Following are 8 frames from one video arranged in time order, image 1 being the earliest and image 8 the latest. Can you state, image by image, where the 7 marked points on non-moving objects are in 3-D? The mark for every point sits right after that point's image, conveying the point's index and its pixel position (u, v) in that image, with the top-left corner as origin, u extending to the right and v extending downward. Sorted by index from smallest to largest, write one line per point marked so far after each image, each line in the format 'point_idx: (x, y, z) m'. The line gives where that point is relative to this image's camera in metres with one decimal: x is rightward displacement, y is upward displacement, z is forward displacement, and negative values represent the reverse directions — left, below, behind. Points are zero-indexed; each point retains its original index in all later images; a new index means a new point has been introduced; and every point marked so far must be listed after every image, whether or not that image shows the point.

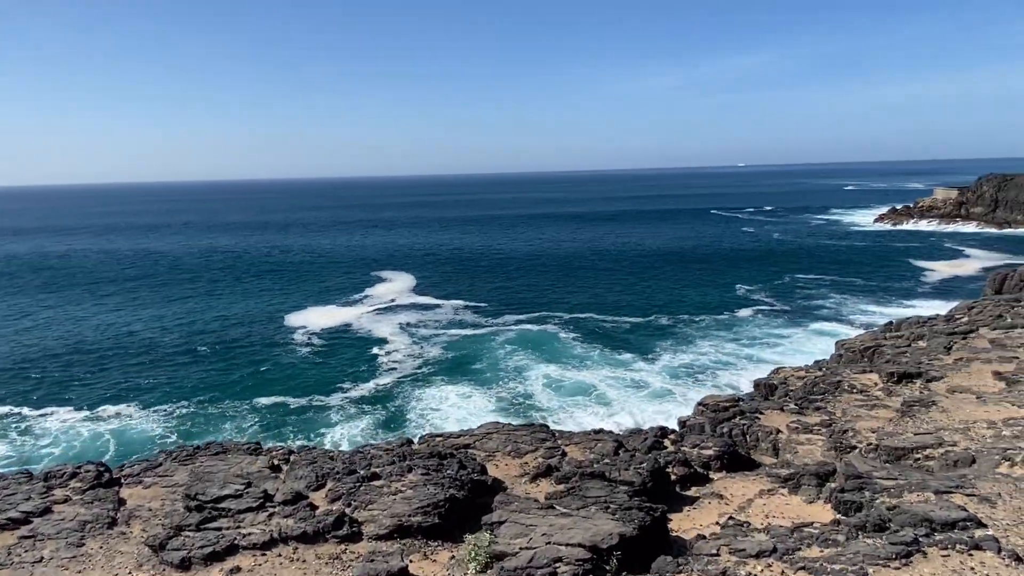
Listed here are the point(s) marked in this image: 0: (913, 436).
0: (+7.6, -2.8, +12.3) m
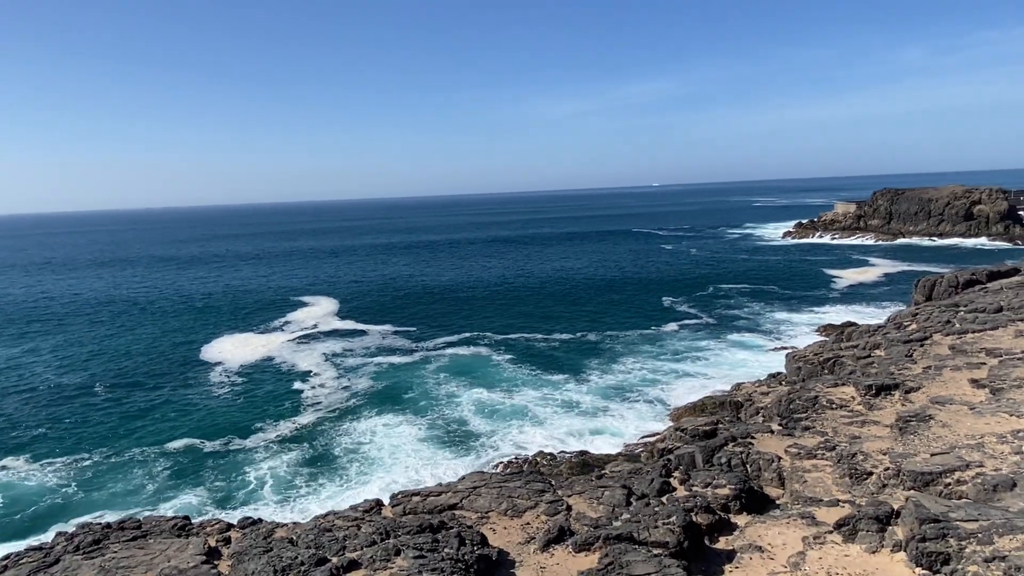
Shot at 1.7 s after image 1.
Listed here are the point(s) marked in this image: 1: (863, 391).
0: (+7.3, -2.9, +11.4) m
1: (+9.5, -2.8, +17.8) m
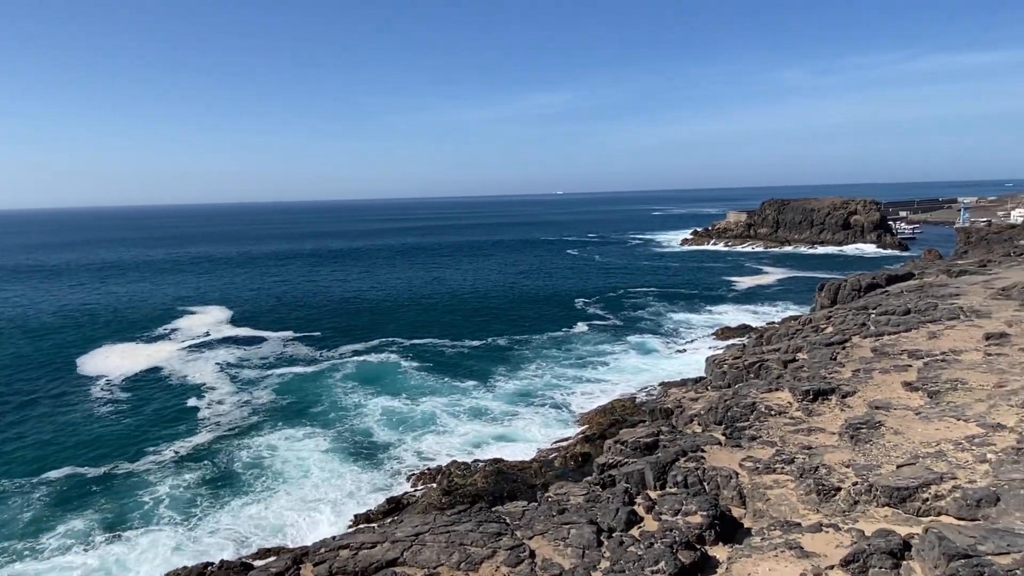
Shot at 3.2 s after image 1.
0: (+6.4, -3.0, +10.8) m
1: (+7.7, -2.9, +17.4) m
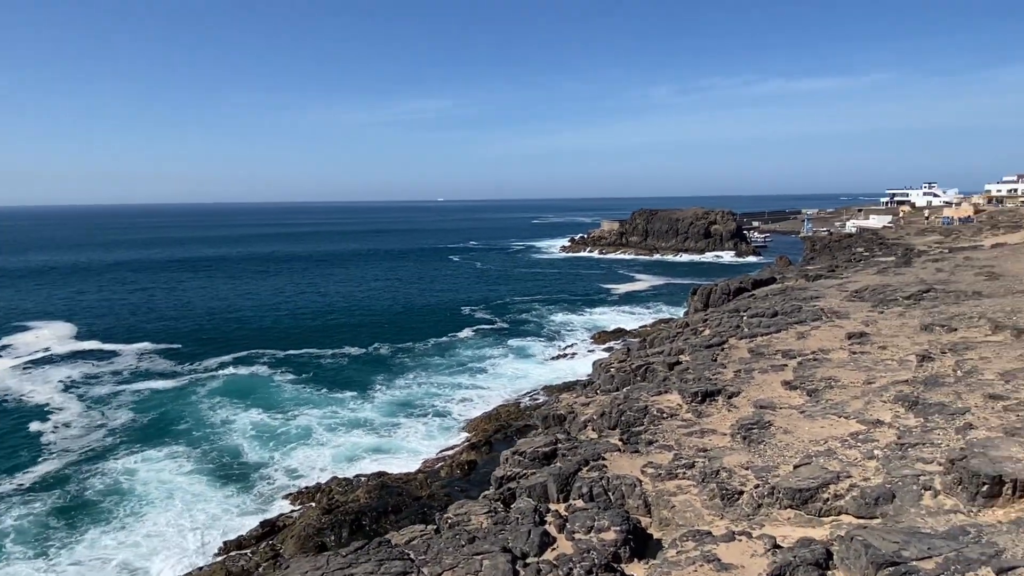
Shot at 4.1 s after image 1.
0: (+4.7, -3.0, +11.0) m
1: (+4.8, -3.0, +17.7) m
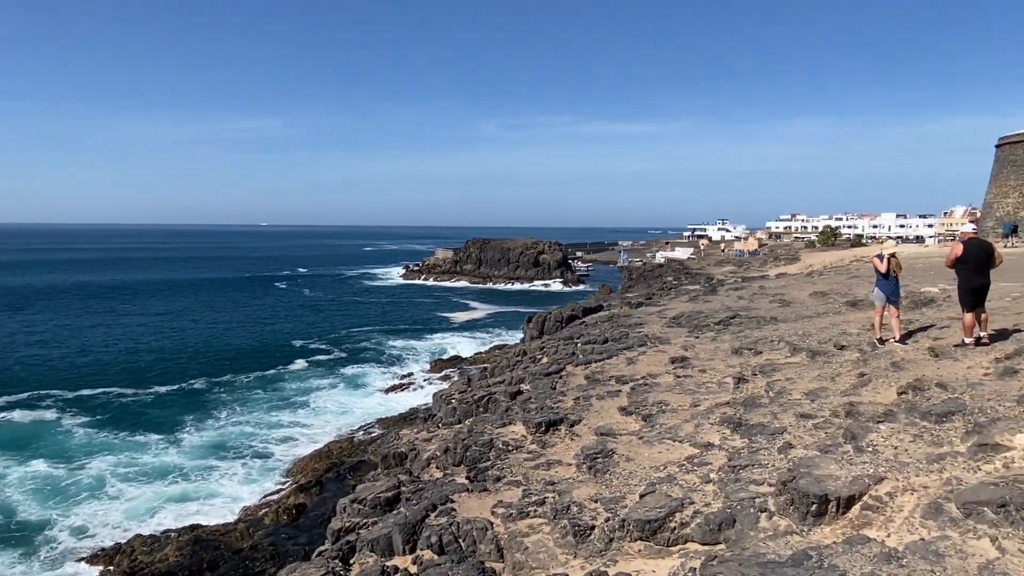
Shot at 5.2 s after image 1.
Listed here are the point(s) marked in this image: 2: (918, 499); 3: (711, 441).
0: (+2.2, -3.6, +11.1) m
1: (+0.6, -3.8, +17.7) m
2: (+5.1, -2.7, +8.3) m
3: (+4.1, -3.2, +13.5) m
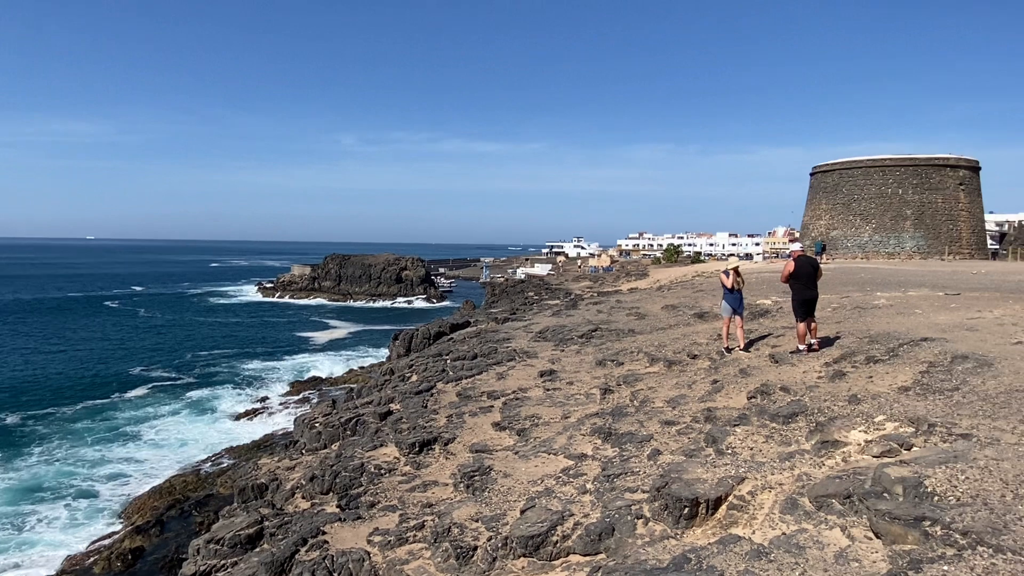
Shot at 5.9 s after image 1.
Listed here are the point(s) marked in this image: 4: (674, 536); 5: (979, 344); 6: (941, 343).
0: (+0.1, -3.8, +11.1) m
1: (-2.8, -4.3, +17.2) m
2: (+3.6, -2.9, +9.0) m
3: (+1.5, -3.5, +13.9) m
4: (+2.2, -3.4, +9.0) m
5: (+10.0, -1.2, +14.0) m
6: (+9.5, -1.2, +14.5) m
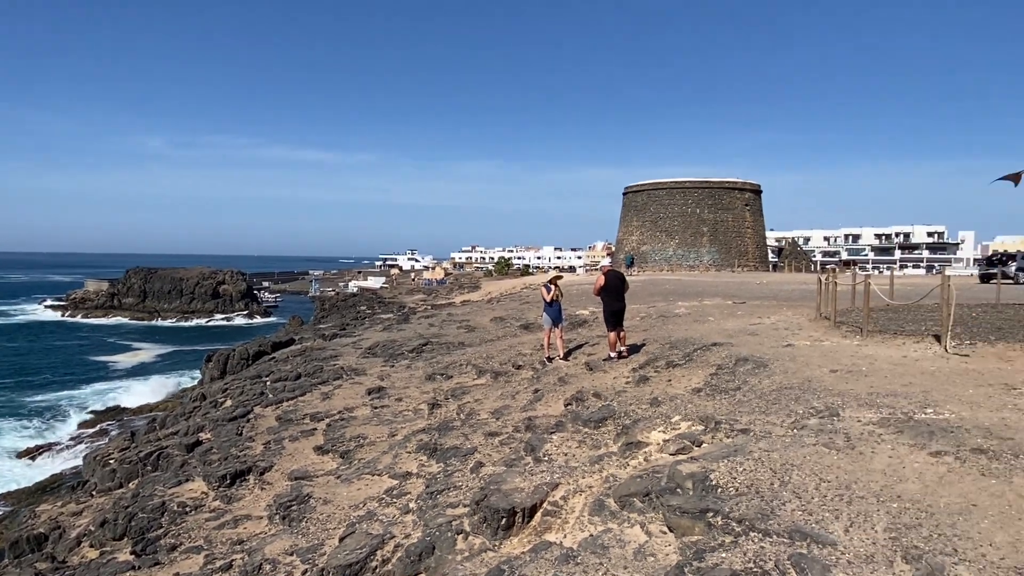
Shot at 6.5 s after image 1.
0: (-2.8, -4.1, +10.7) m
1: (-7.1, -4.7, +15.8) m
2: (+1.1, -3.1, +9.5) m
3: (-2.2, -3.8, +13.7) m
4: (-0.3, -3.6, +9.1) m
5: (+6.0, -1.4, +15.9) m
6: (+5.4, -1.5, +16.3) m
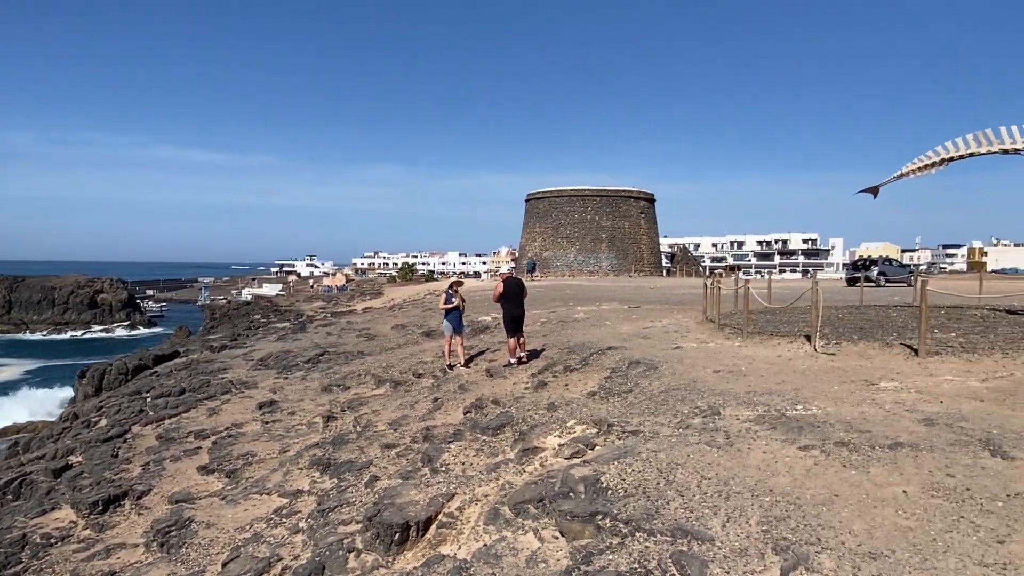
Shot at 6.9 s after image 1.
0: (-4.4, -4.3, +10.0) m
1: (-9.5, -4.9, +14.4) m
2: (-0.4, -3.2, +9.4) m
3: (-4.2, -4.0, +13.1) m
4: (-1.7, -3.7, +8.8) m
5: (+3.4, -1.6, +16.5) m
6: (+2.8, -1.6, +16.8) m
